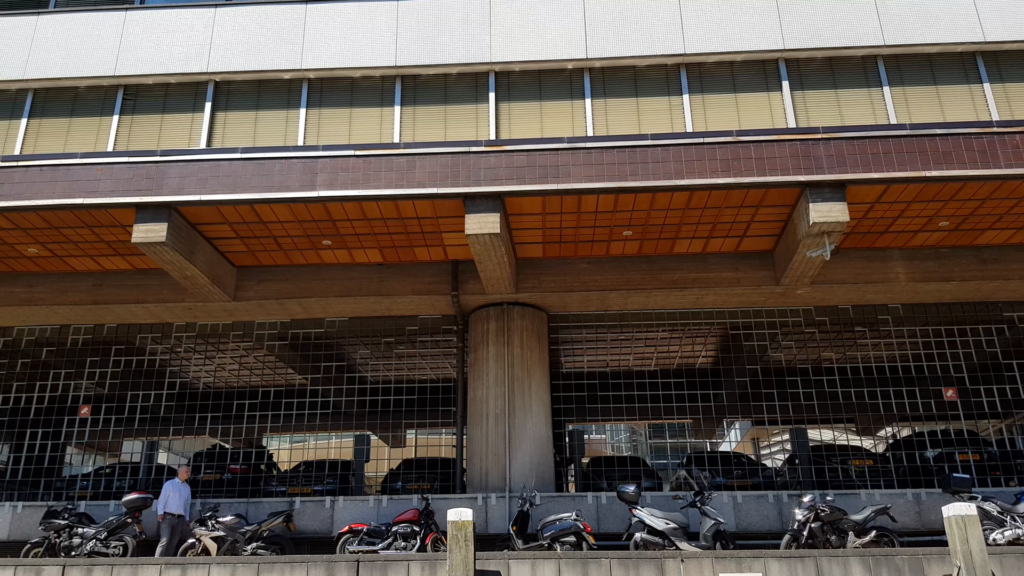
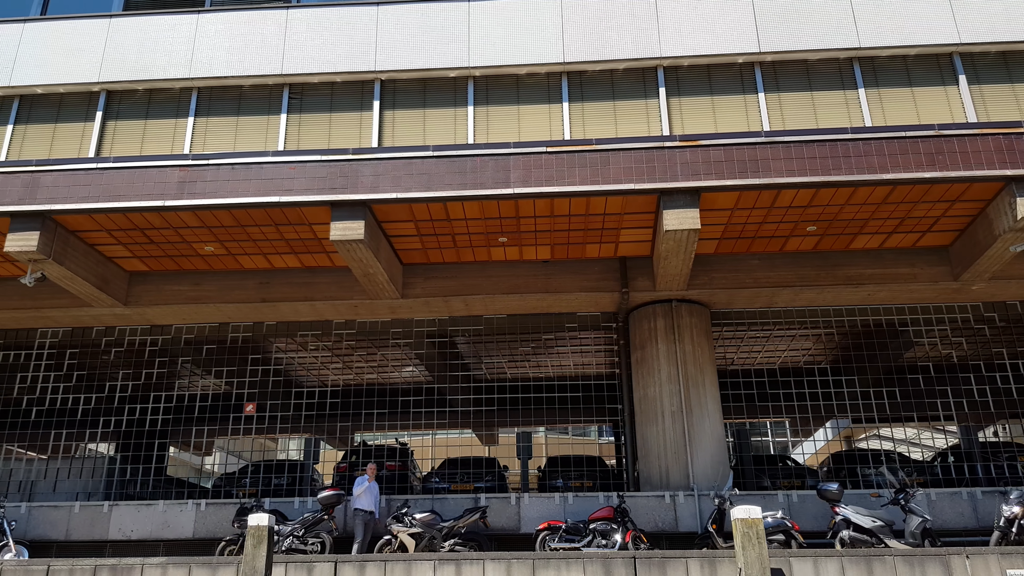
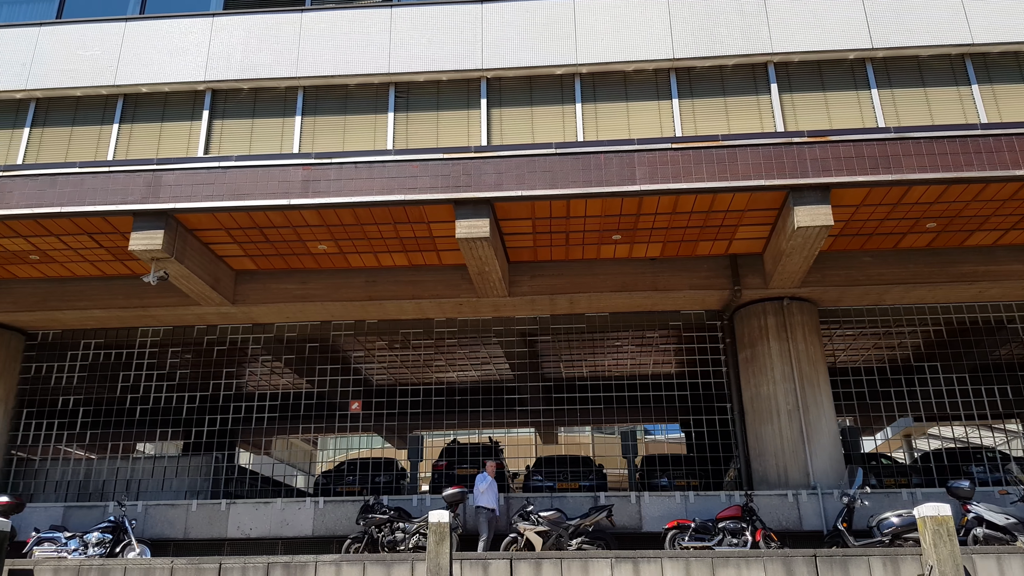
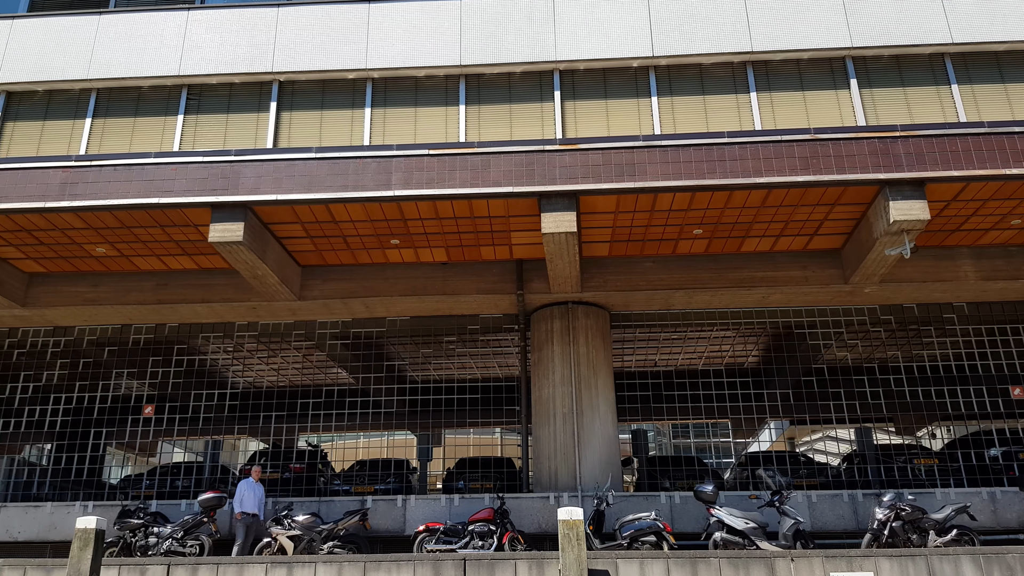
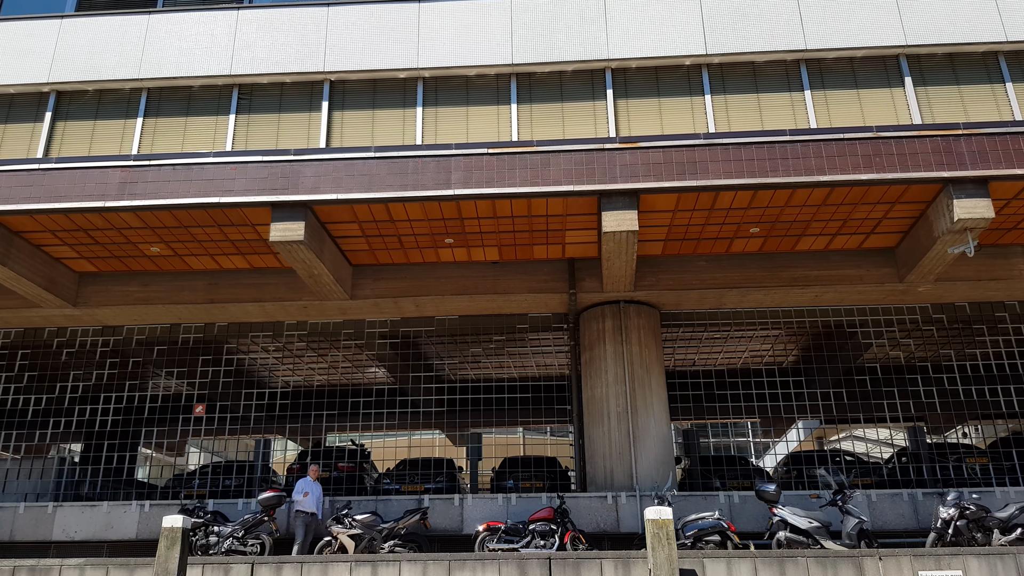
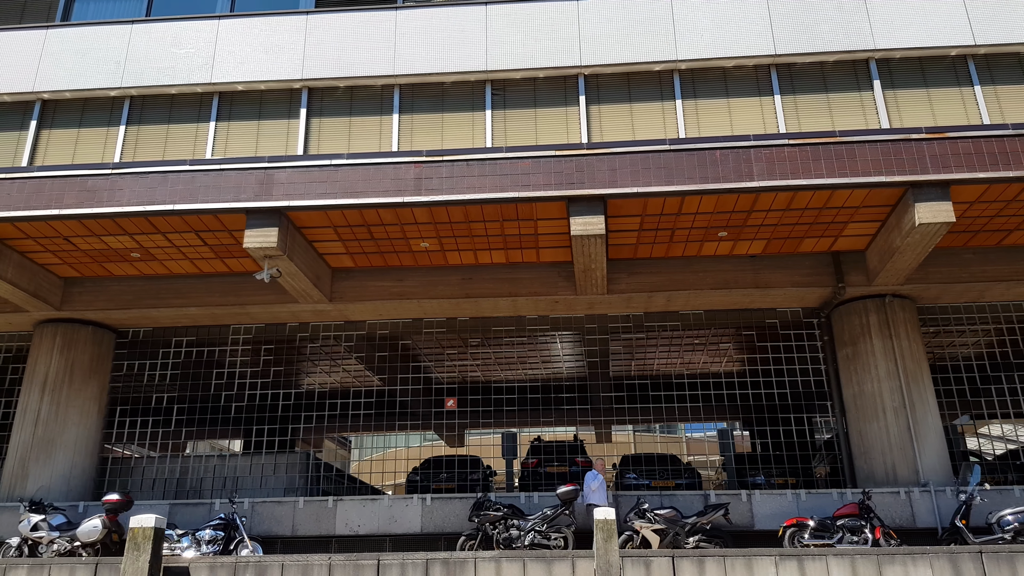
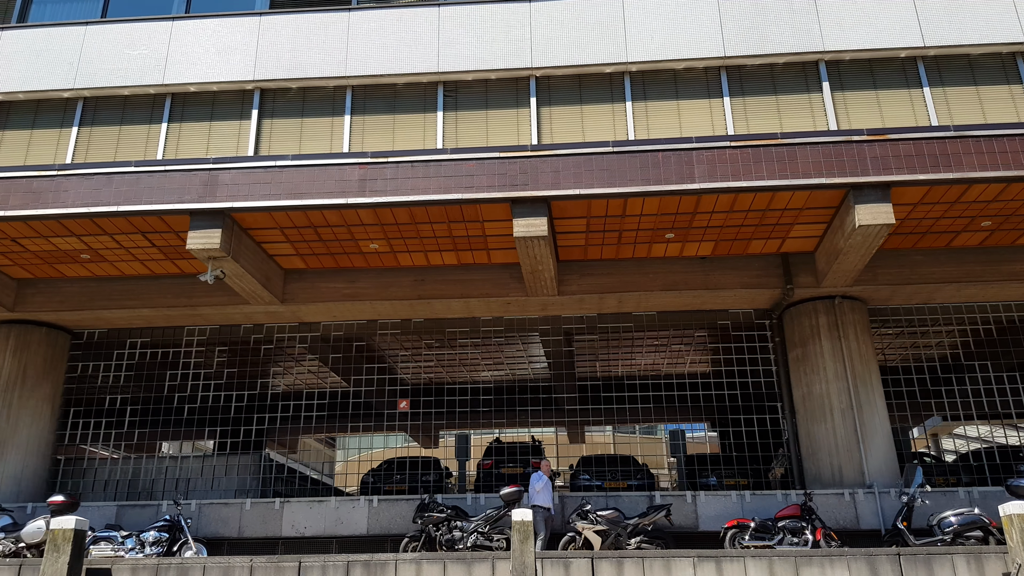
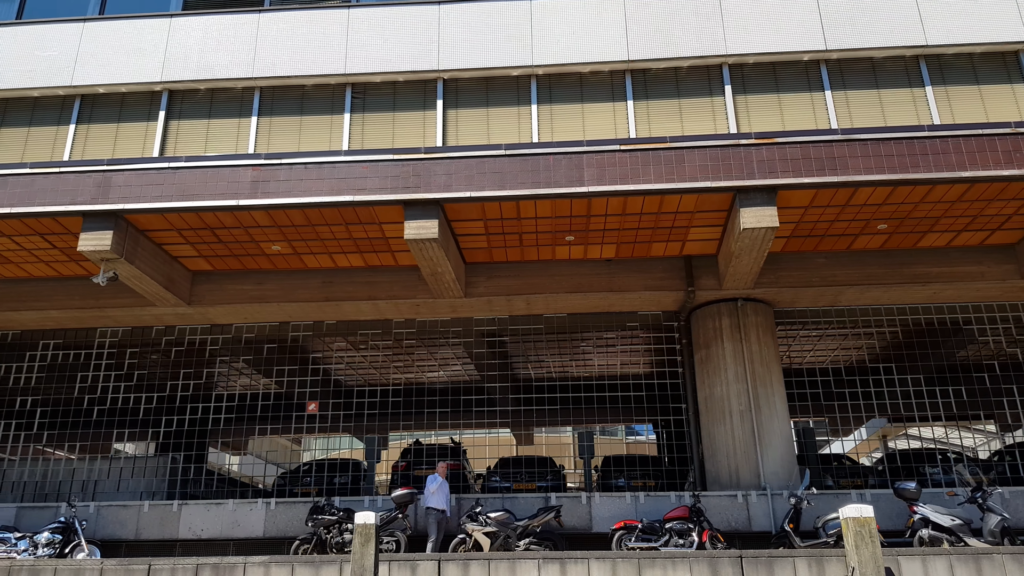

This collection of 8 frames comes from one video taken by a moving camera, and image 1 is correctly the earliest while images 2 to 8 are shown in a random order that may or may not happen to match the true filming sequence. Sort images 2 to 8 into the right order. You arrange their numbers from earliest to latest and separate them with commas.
4, 5, 2, 8, 3, 7, 6
